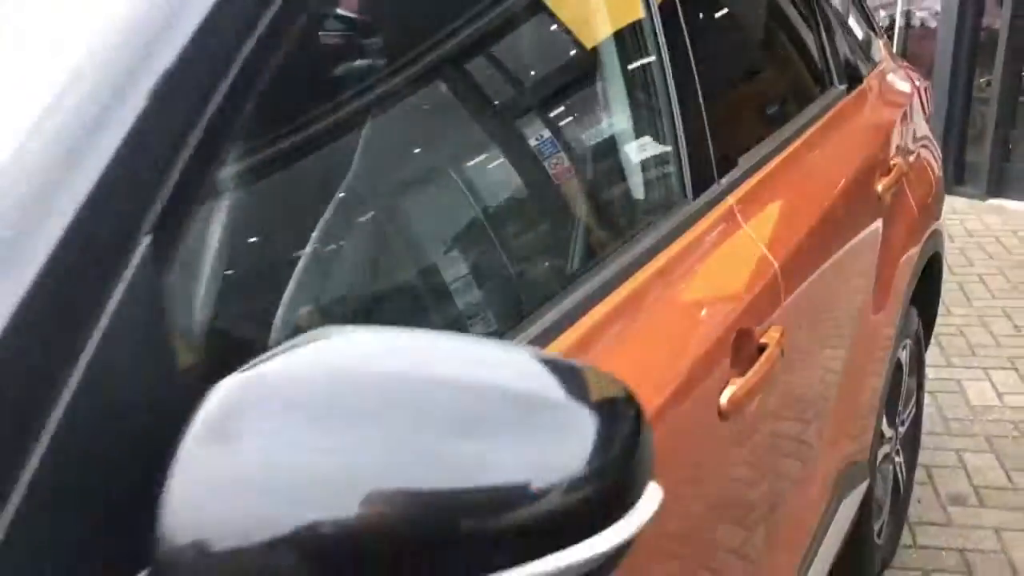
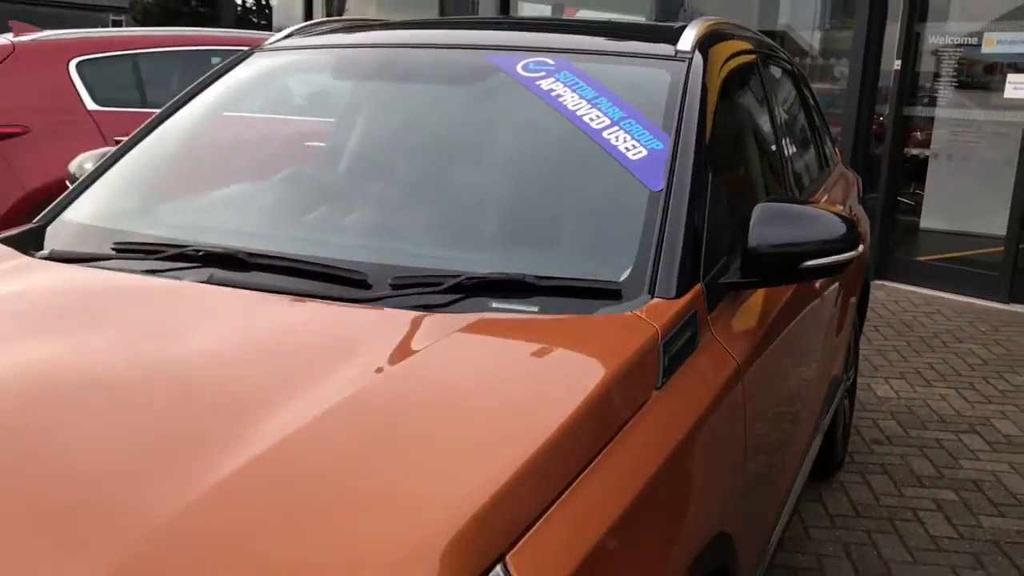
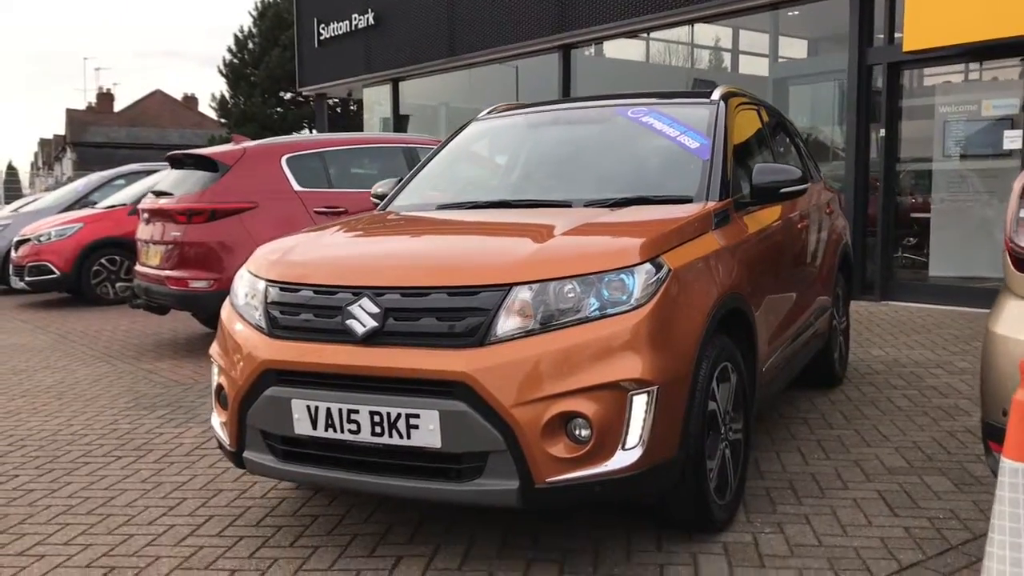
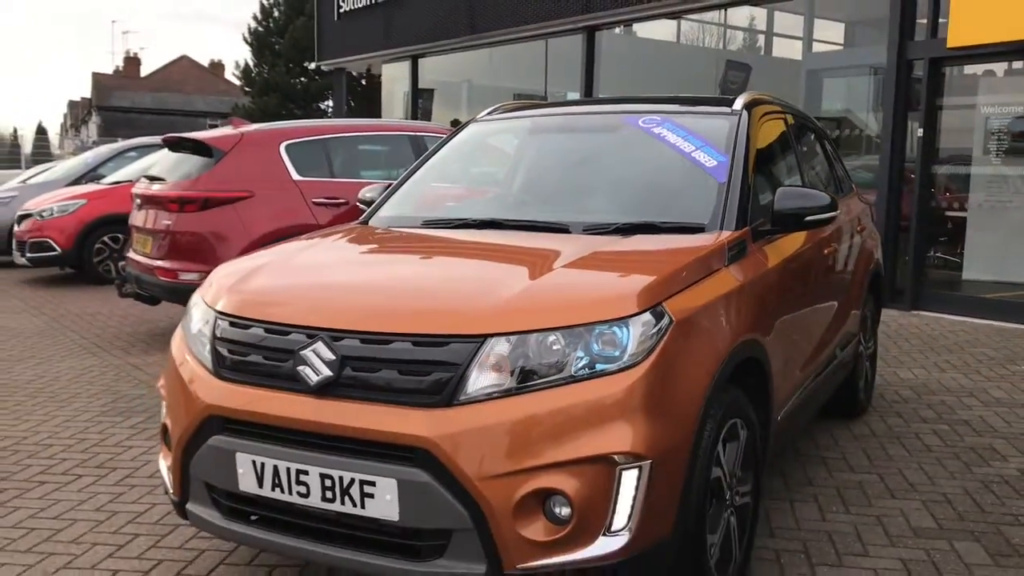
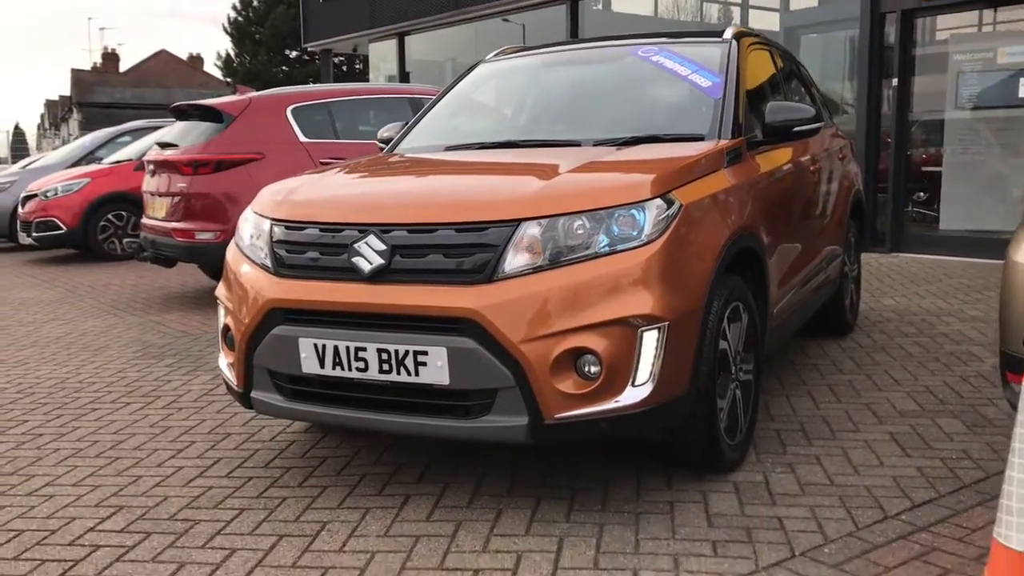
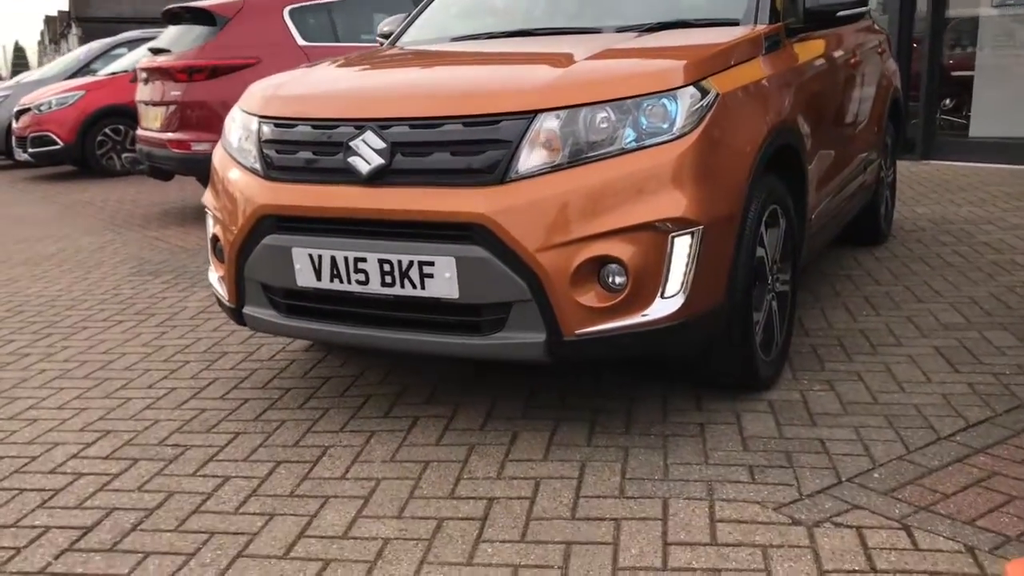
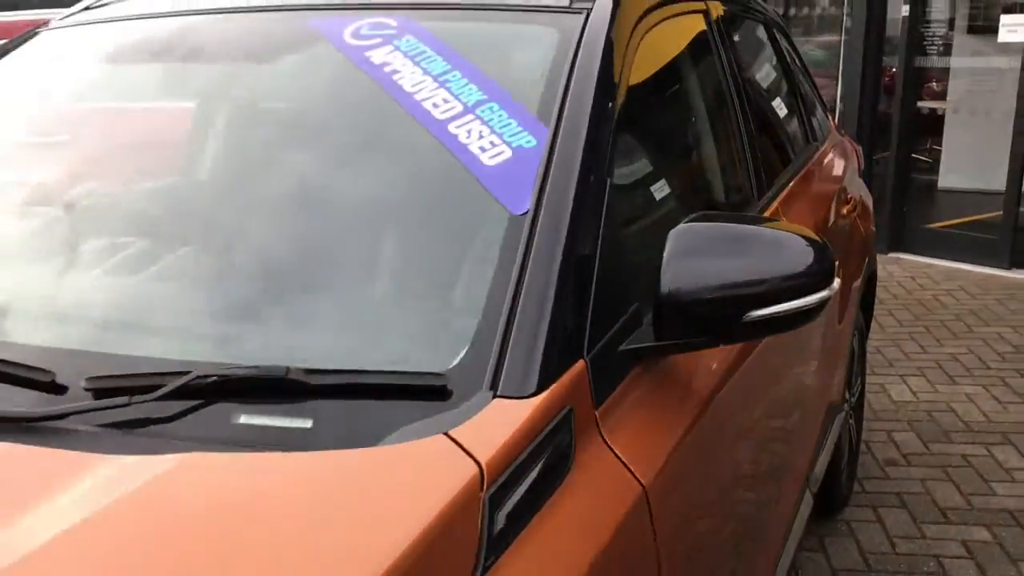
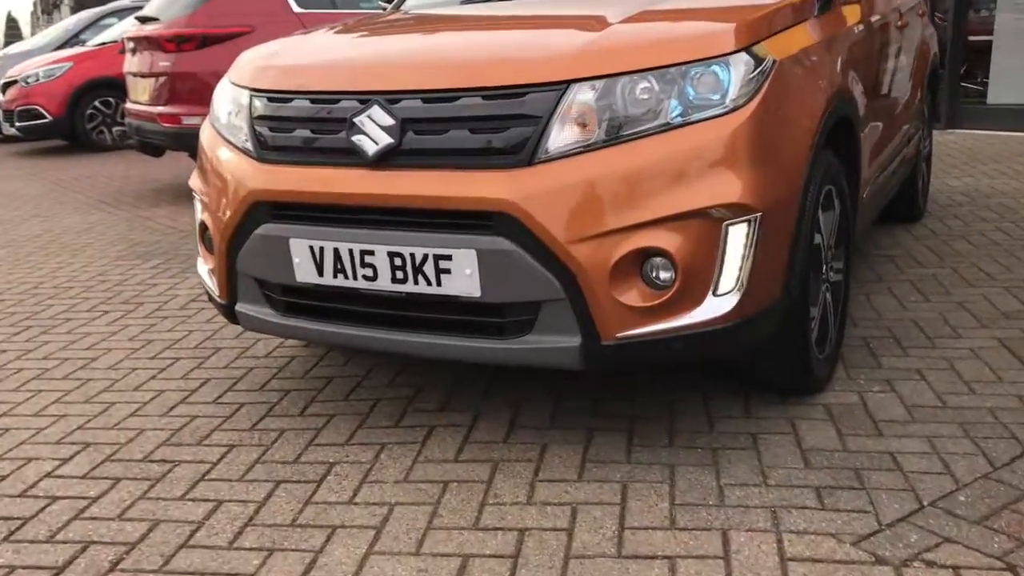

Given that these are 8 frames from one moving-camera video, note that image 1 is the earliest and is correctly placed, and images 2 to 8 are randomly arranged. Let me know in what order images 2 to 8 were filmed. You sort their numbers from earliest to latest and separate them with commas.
7, 2, 4, 3, 5, 6, 8
